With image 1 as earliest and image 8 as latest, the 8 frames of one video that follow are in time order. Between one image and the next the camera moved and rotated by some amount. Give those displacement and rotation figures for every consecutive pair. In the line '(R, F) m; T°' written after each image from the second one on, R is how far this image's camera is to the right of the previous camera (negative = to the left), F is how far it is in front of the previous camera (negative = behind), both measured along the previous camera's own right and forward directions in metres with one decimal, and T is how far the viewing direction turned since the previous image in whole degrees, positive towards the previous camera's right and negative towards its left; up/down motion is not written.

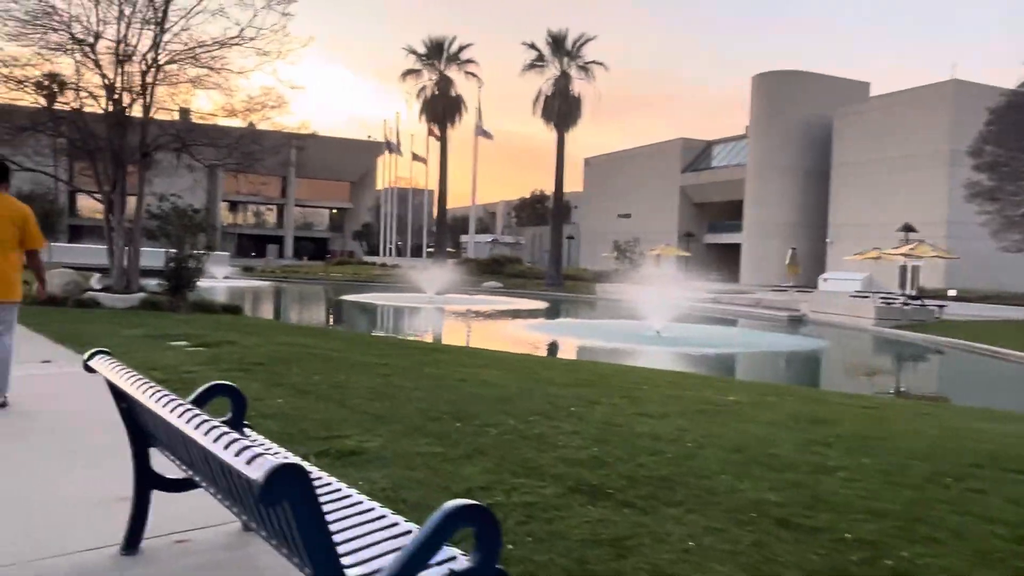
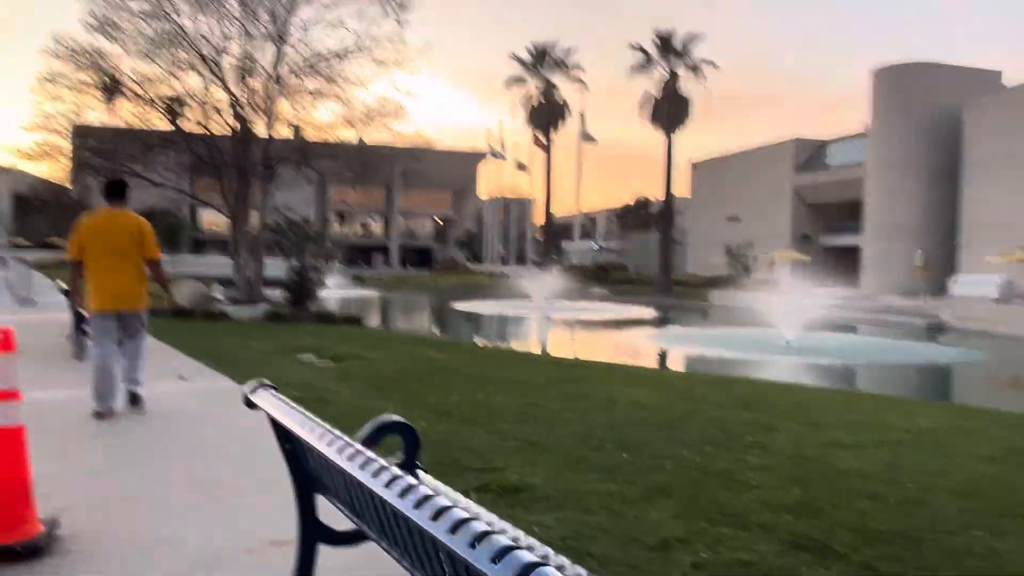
(-0.5, +0.6) m; -7°
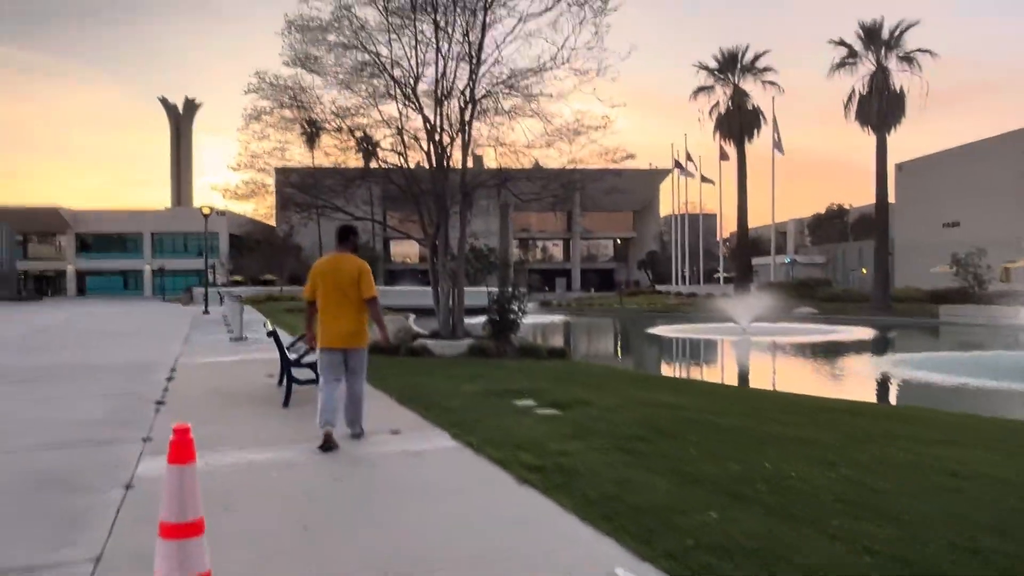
(-0.8, +1.5) m; -13°
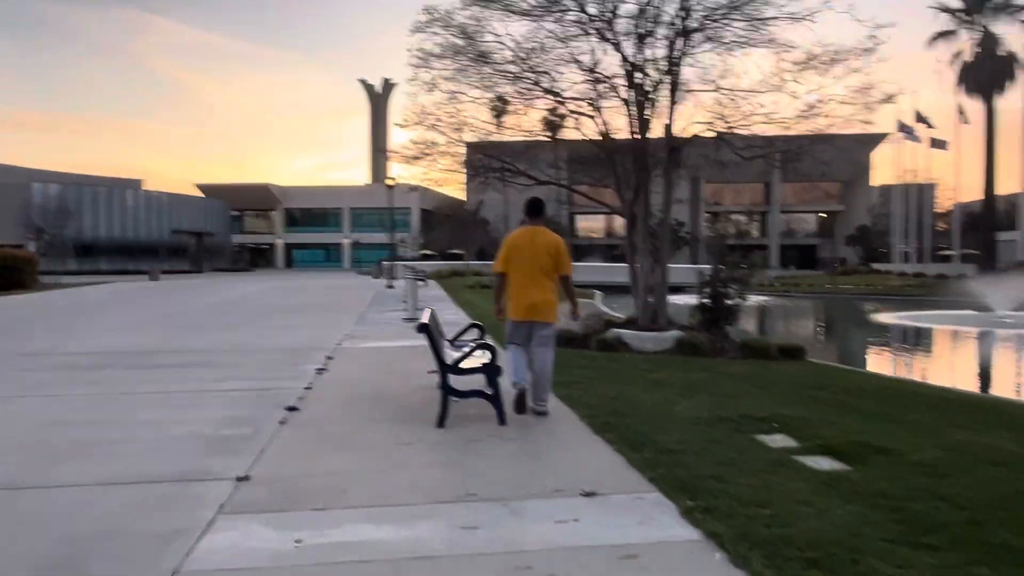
(-0.5, +2.7) m; -13°
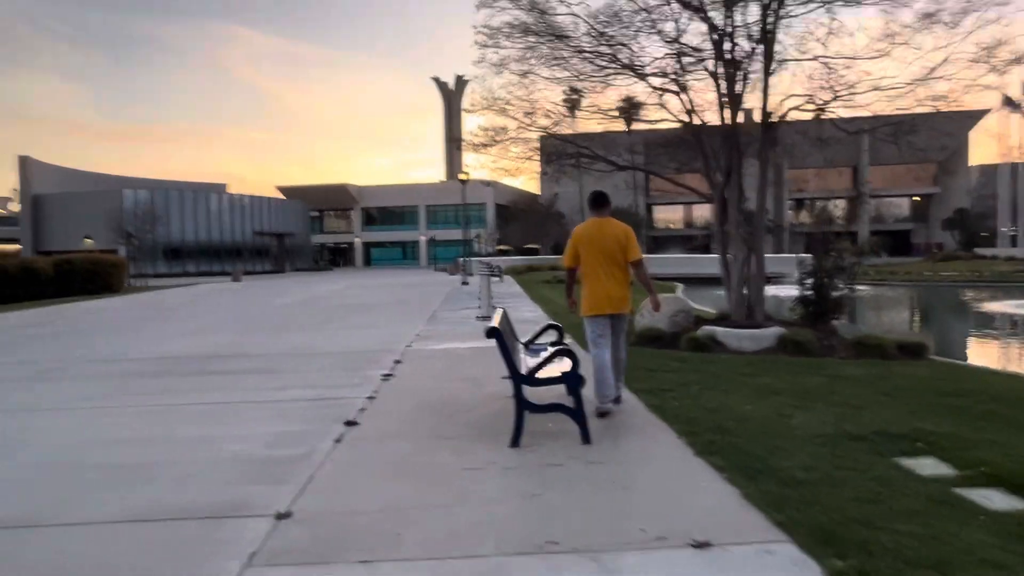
(0.0, +0.9) m; -5°
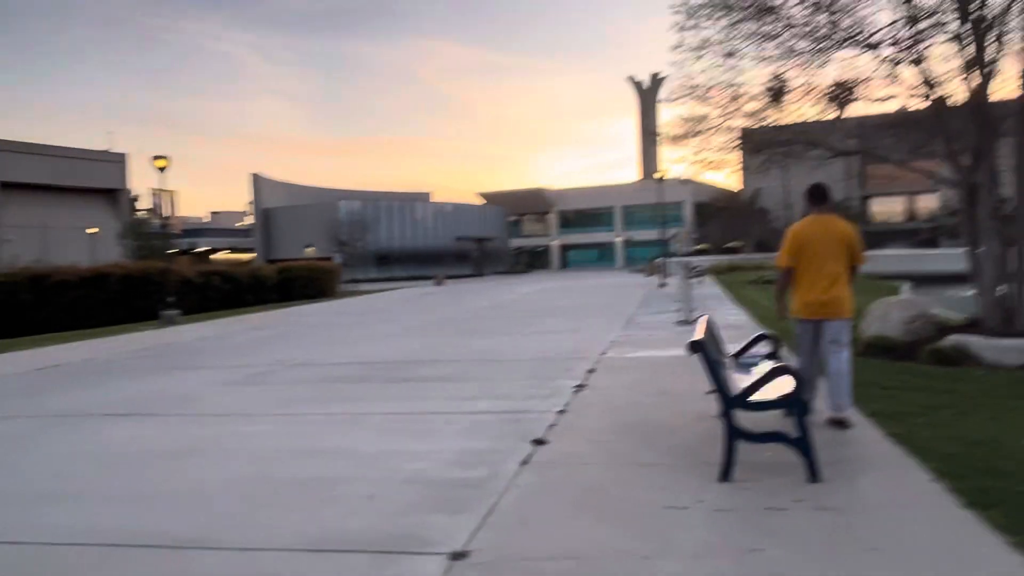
(-0.1, +0.7) m; -14°
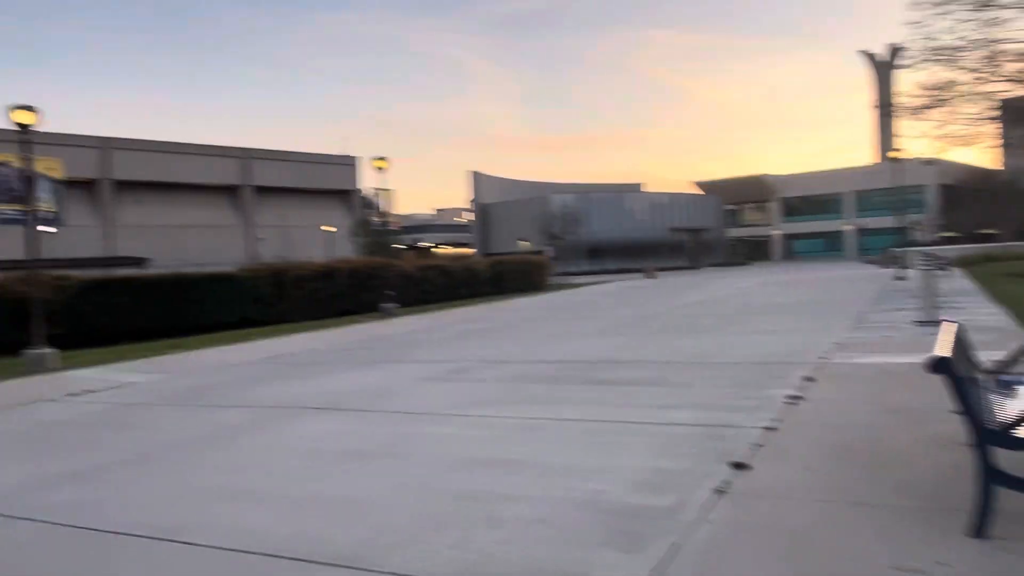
(+0.2, +0.6) m; -15°
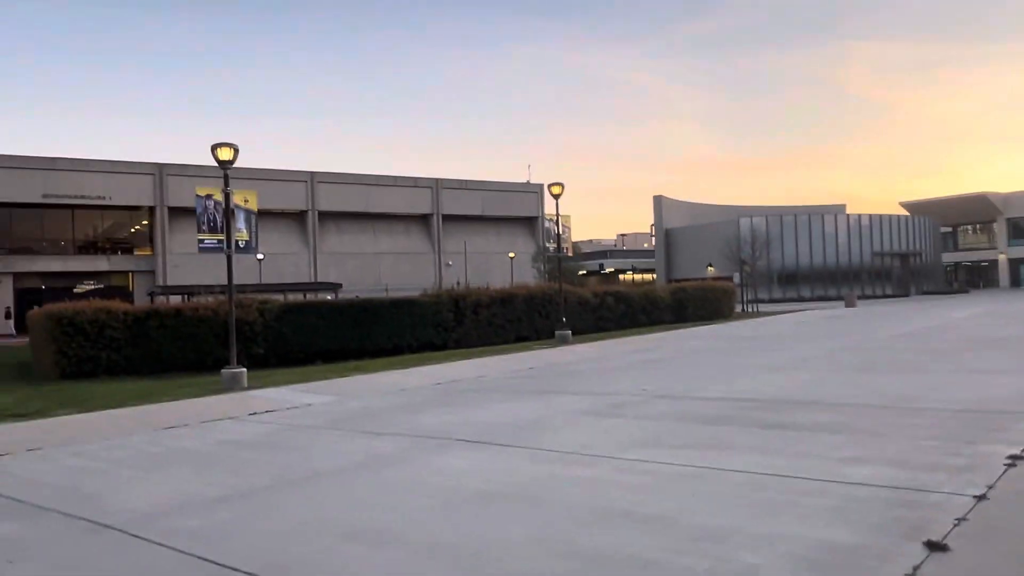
(+0.3, +0.6) m; -13°
